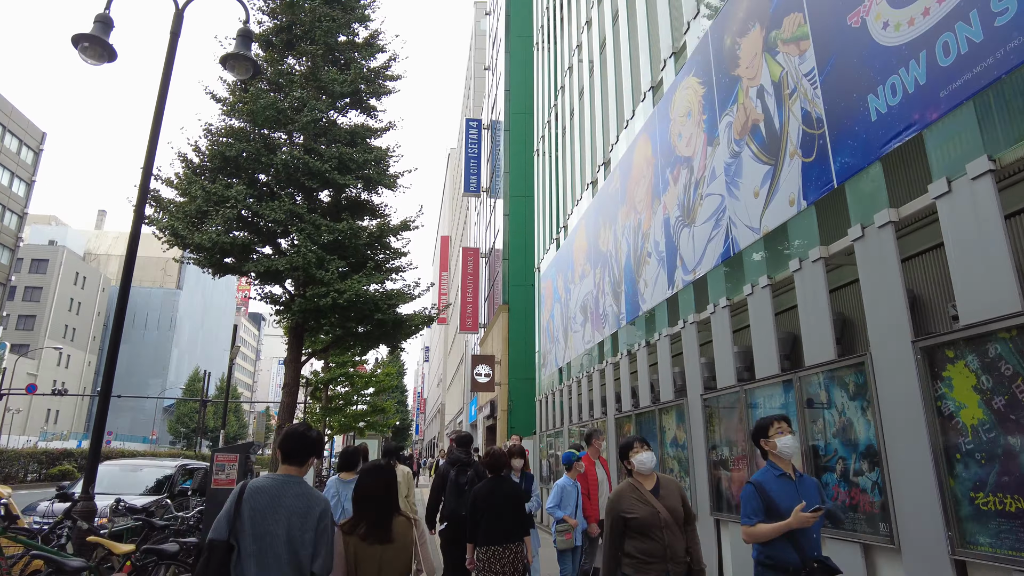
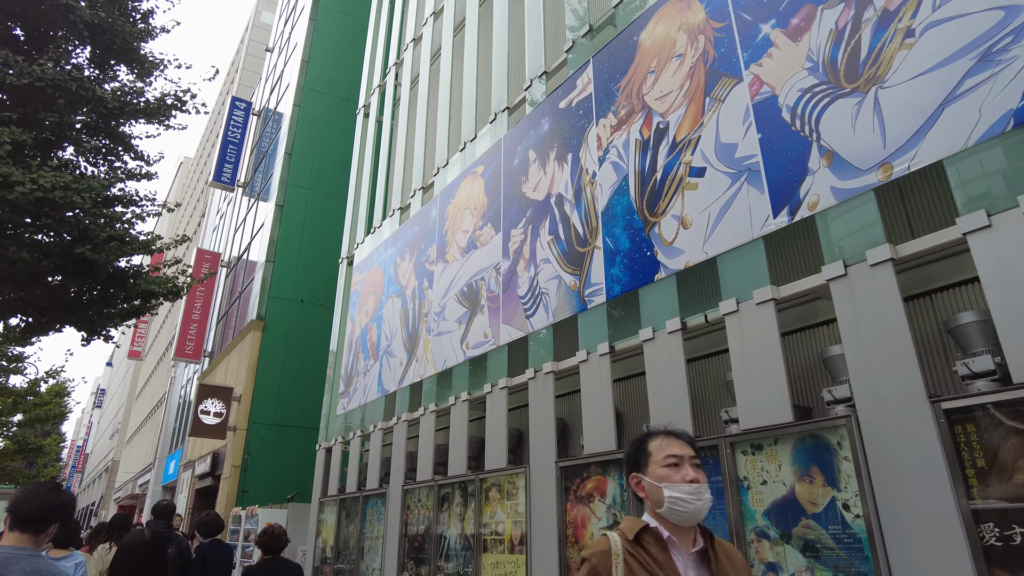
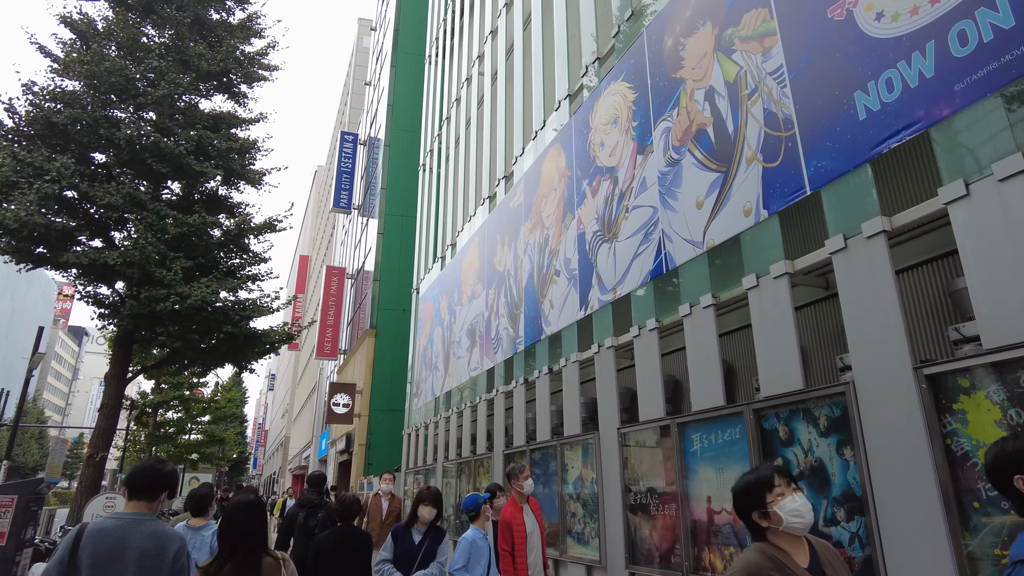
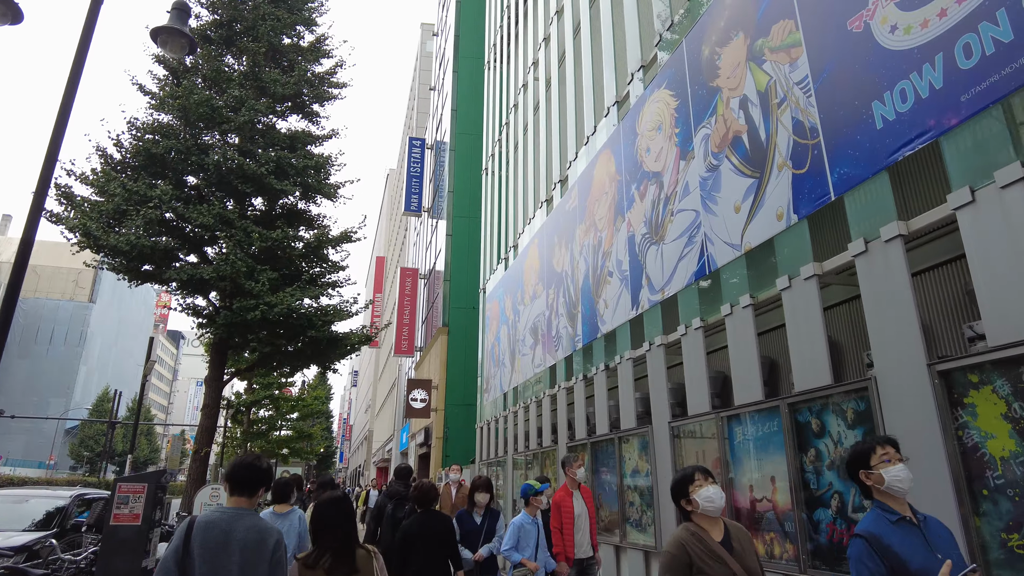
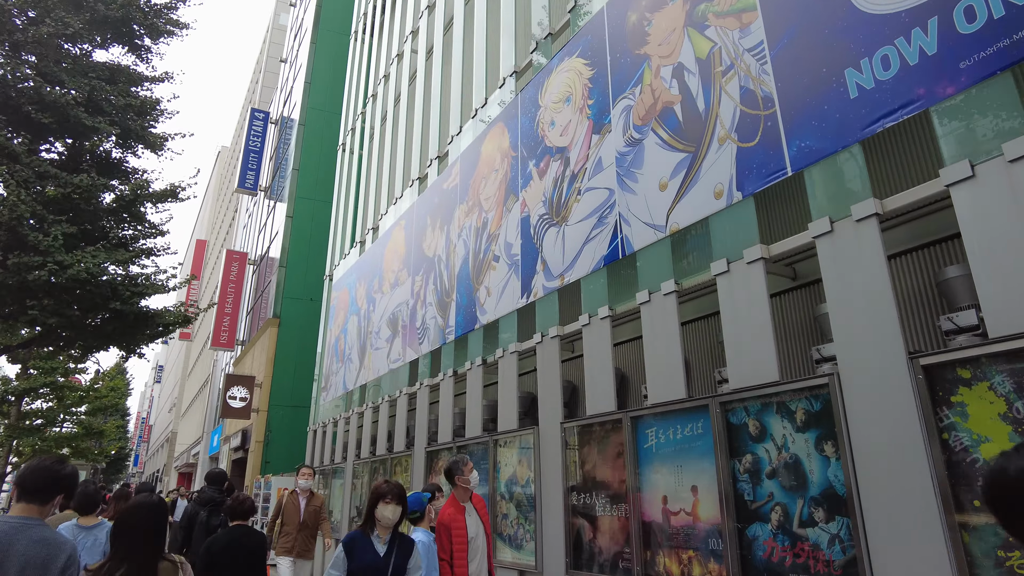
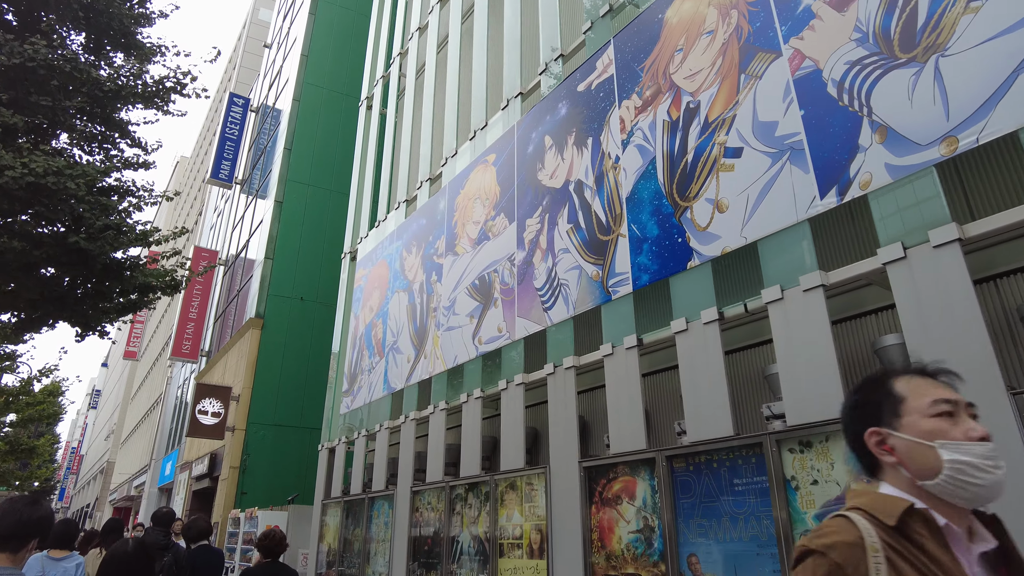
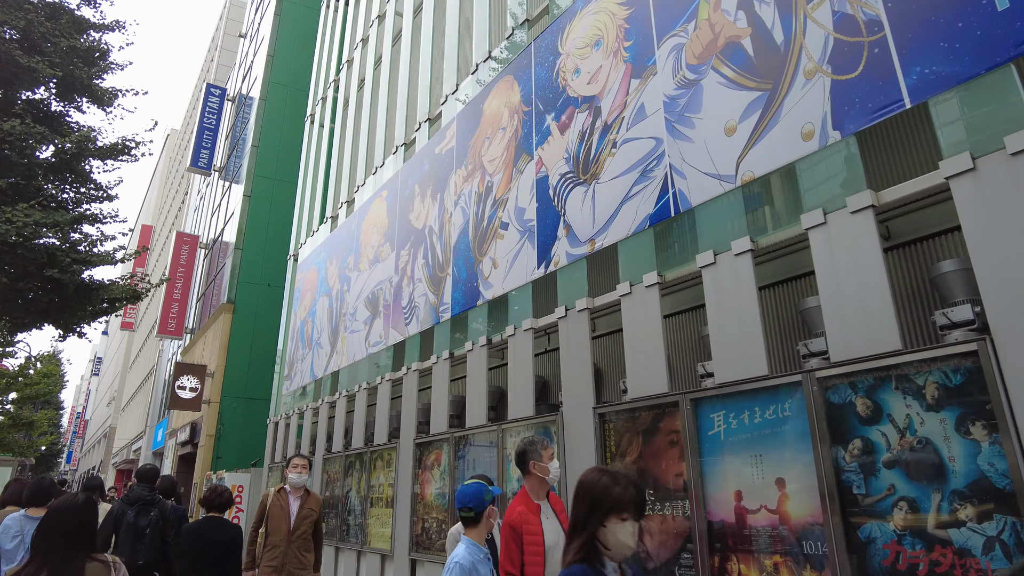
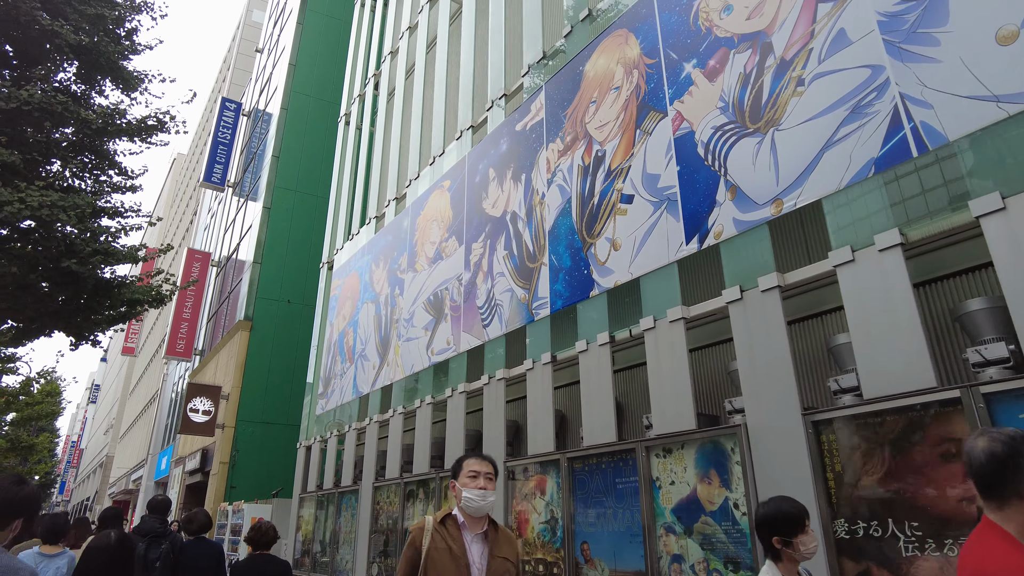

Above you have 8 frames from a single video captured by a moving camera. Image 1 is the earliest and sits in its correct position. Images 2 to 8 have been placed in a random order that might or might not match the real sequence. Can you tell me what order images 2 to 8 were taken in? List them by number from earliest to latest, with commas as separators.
4, 3, 5, 7, 8, 2, 6
